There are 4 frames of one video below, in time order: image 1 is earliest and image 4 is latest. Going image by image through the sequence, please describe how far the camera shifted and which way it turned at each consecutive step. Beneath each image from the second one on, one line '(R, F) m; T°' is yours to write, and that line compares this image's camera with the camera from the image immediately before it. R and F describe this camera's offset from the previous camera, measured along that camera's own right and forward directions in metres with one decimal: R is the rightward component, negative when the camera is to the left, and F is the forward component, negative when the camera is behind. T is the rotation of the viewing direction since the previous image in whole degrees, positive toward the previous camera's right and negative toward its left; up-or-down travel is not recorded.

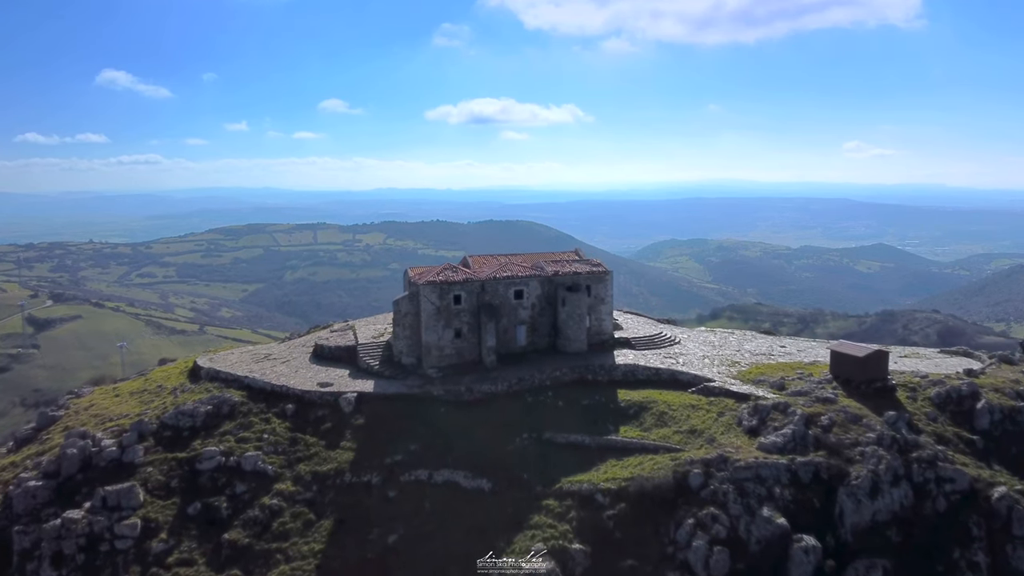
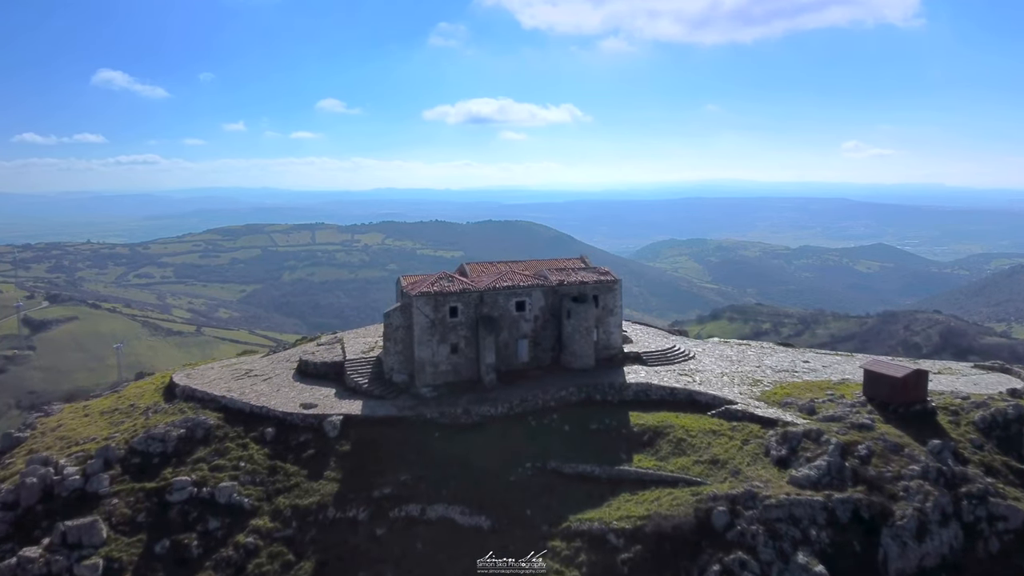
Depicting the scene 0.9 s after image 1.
(-0.1, +2.6) m; 0°
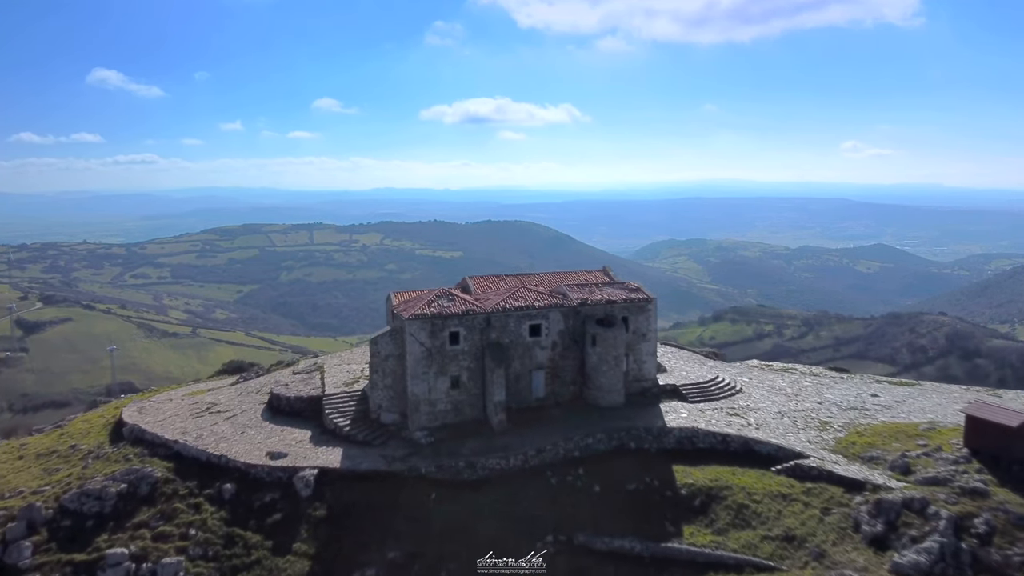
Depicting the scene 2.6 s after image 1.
(-0.6, +5.1) m; 0°
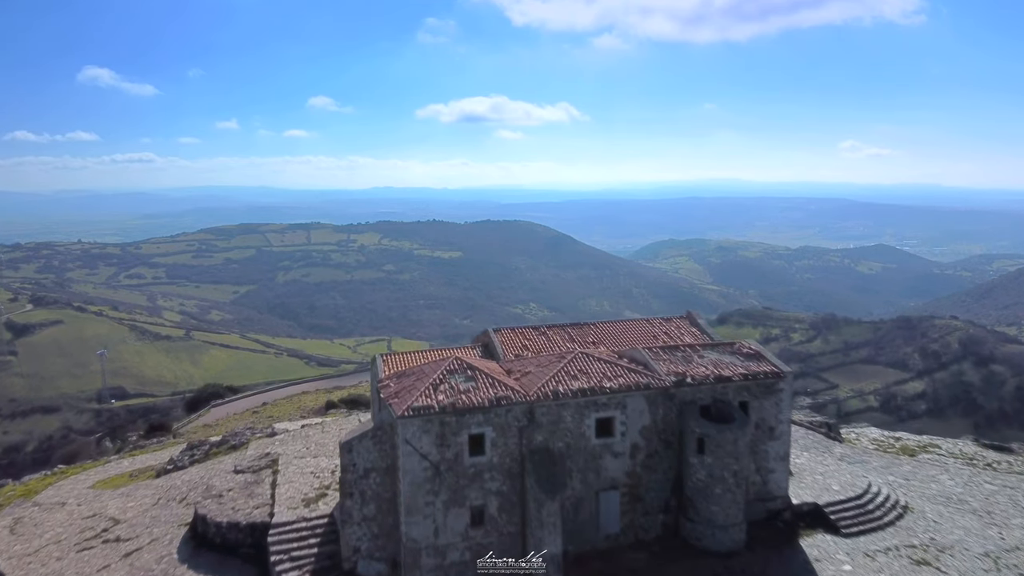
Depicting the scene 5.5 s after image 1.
(-1.5, +9.0) m; 0°
